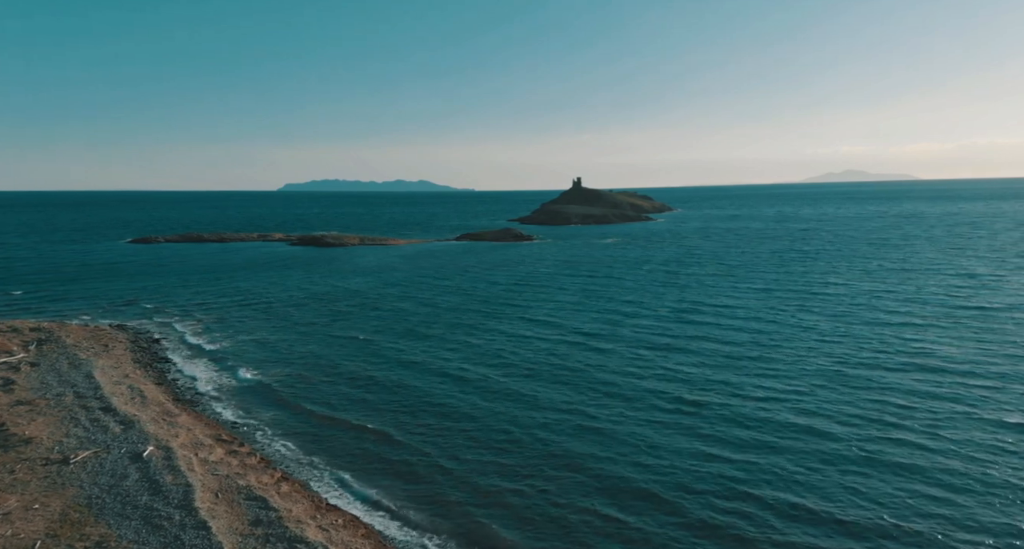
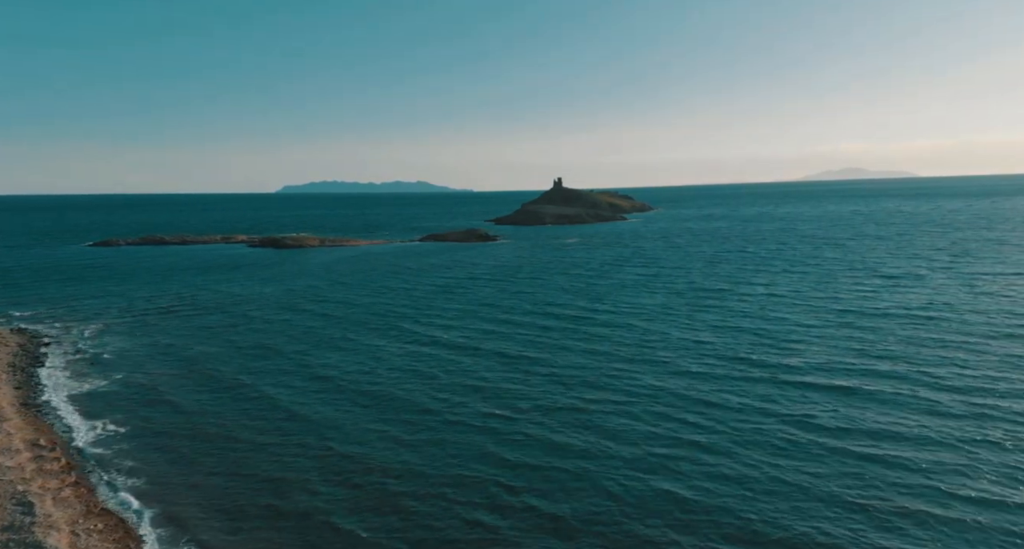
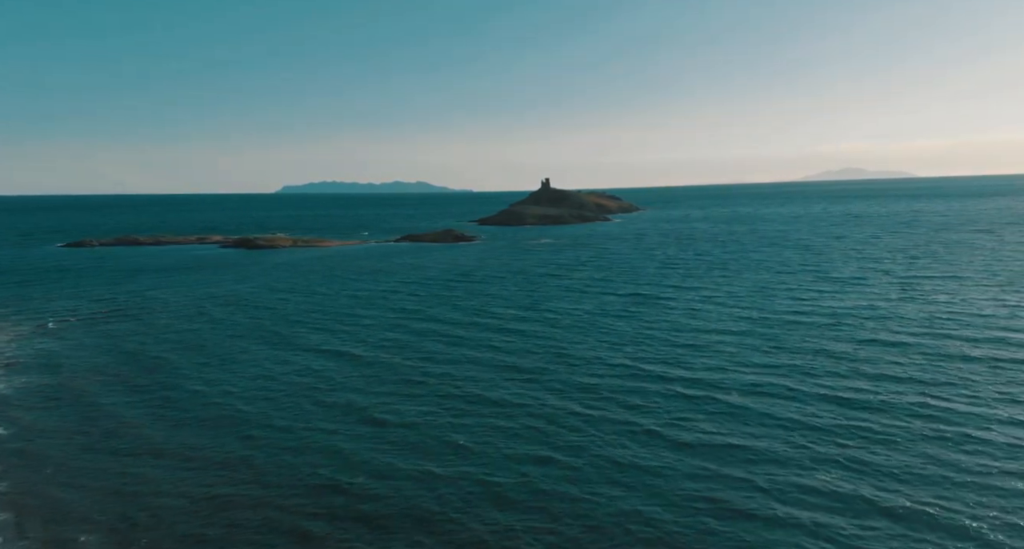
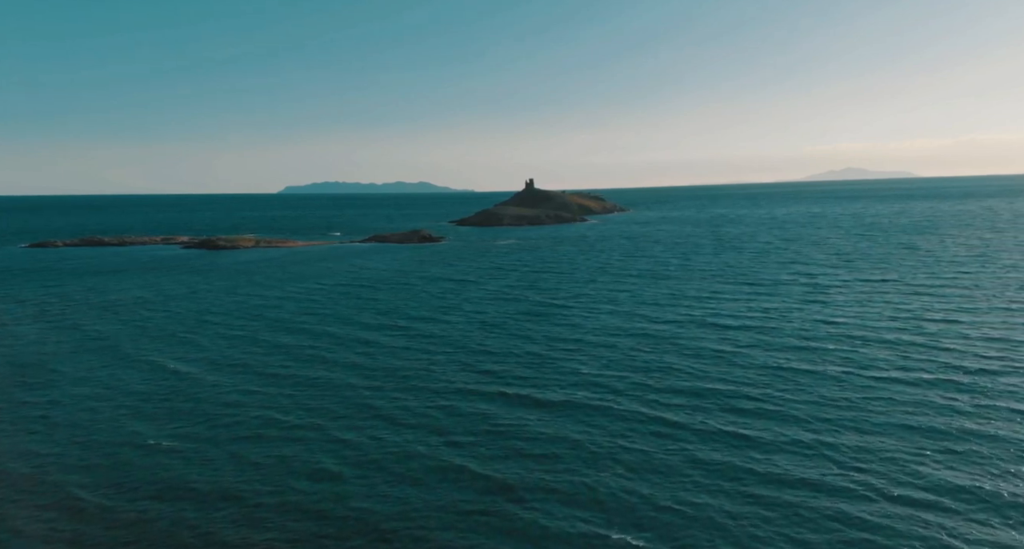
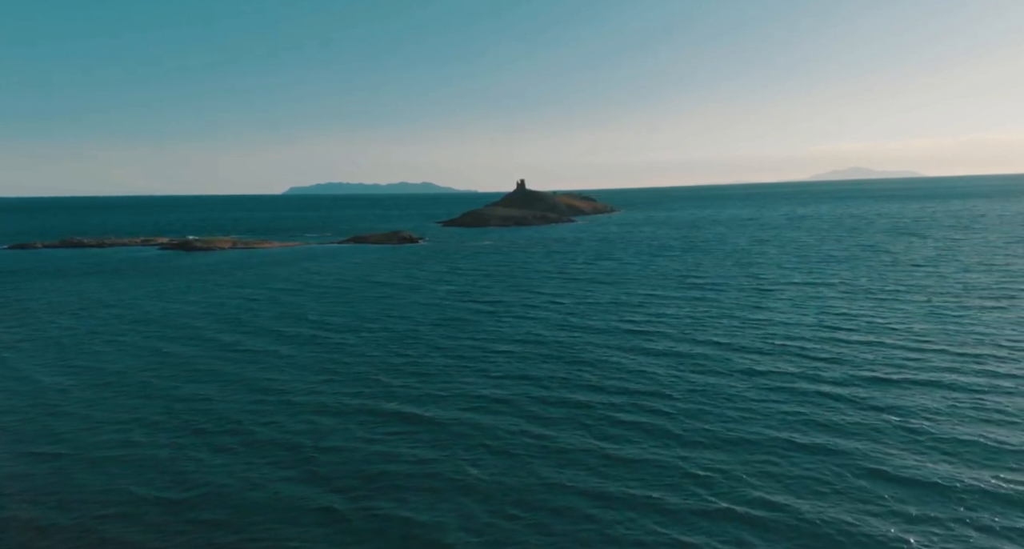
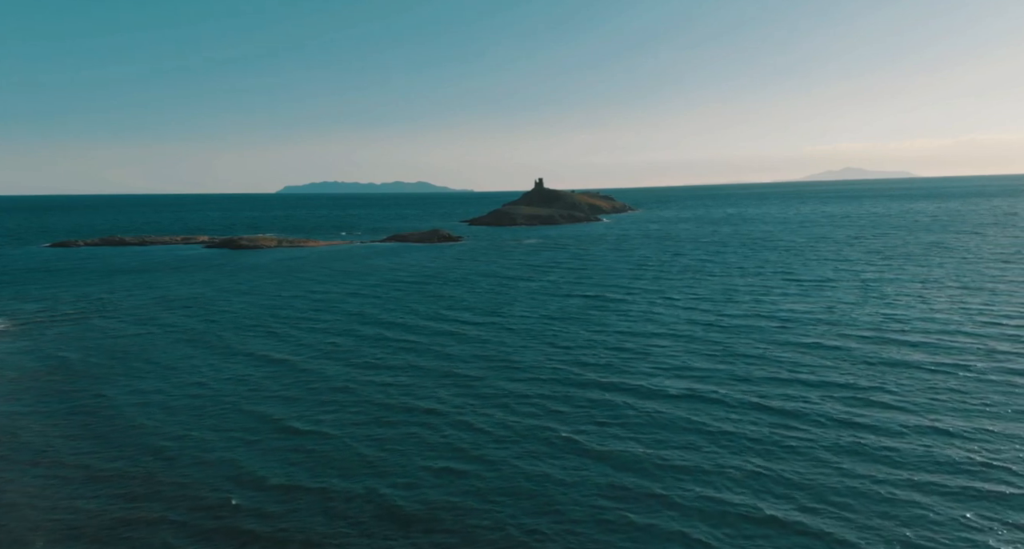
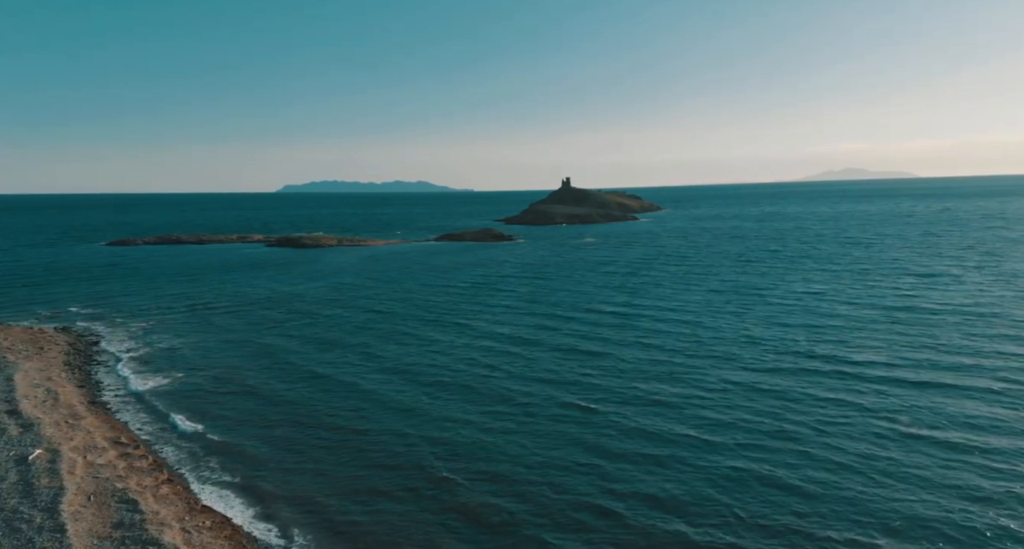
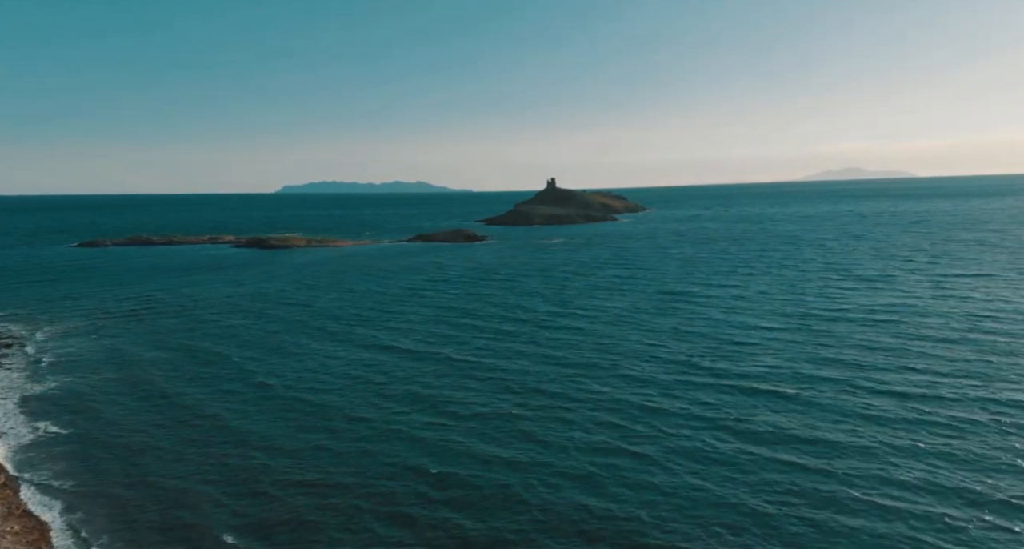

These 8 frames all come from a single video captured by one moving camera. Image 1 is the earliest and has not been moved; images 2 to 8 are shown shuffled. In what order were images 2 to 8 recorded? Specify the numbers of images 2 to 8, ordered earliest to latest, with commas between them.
7, 2, 8, 3, 6, 4, 5
